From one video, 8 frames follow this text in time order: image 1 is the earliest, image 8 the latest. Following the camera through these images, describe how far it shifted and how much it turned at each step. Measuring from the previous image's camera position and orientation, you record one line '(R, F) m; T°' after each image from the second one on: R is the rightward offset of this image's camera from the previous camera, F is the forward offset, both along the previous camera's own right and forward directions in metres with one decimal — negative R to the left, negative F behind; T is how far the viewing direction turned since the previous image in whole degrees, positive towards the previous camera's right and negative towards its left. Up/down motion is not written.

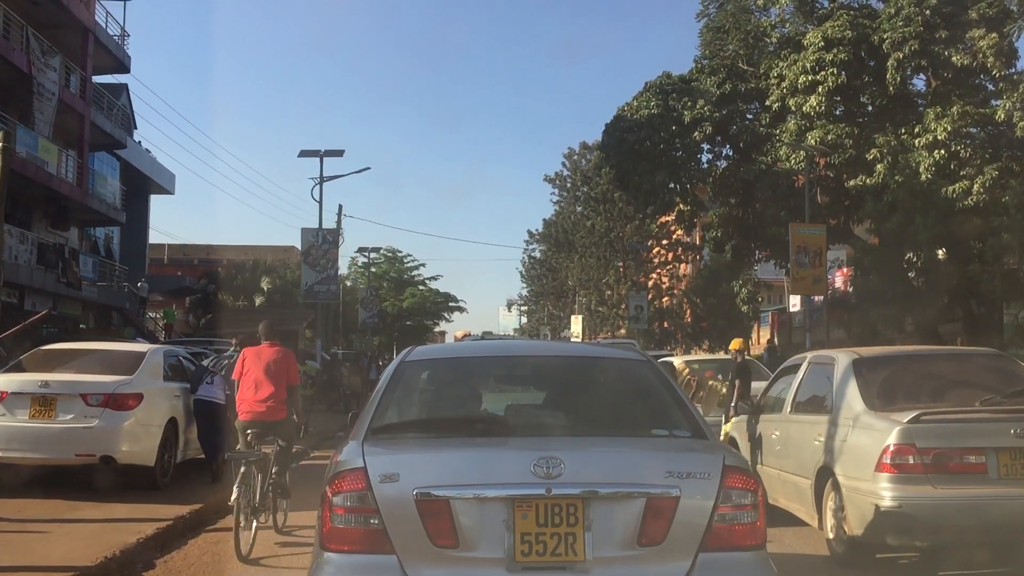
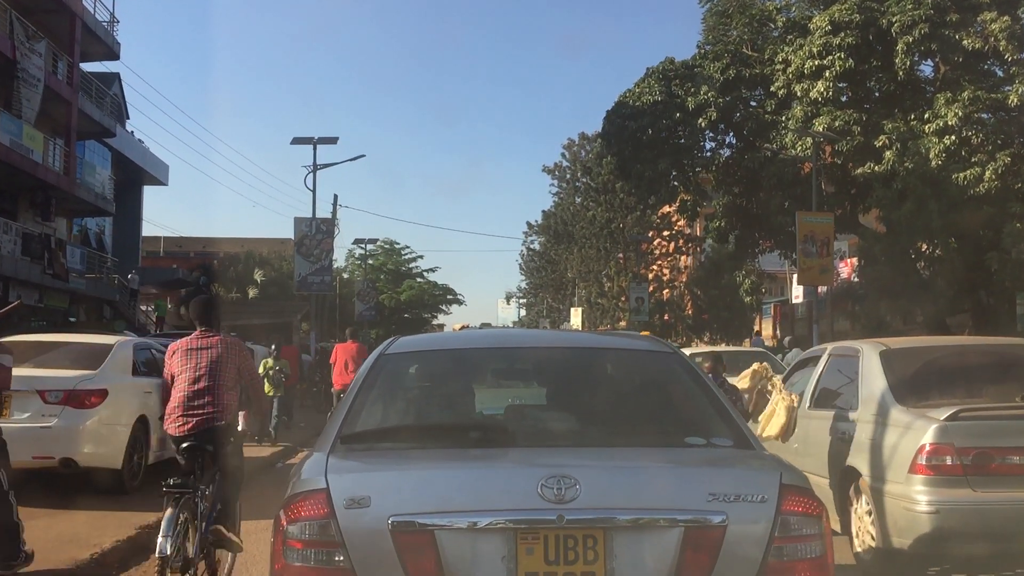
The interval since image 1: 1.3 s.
(0.0, +0.8) m; 0°
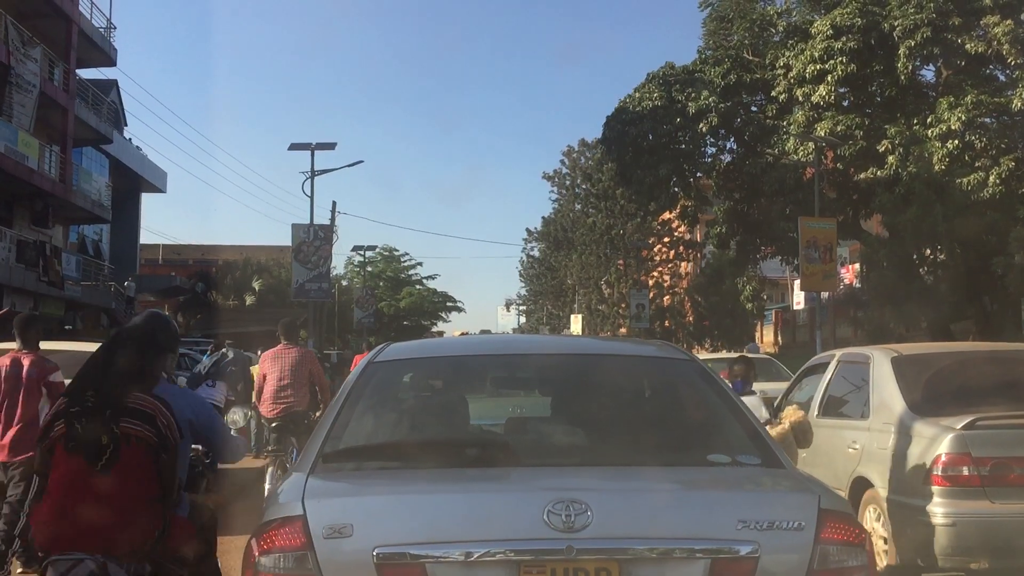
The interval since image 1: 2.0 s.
(0.0, +0.3) m; 0°
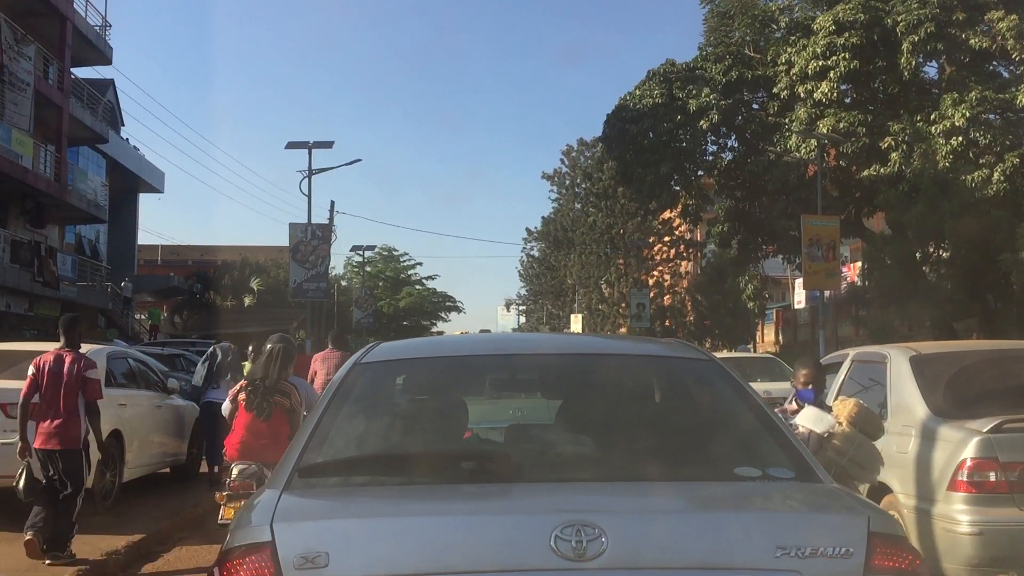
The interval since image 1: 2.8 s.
(0.0, +0.3) m; 0°
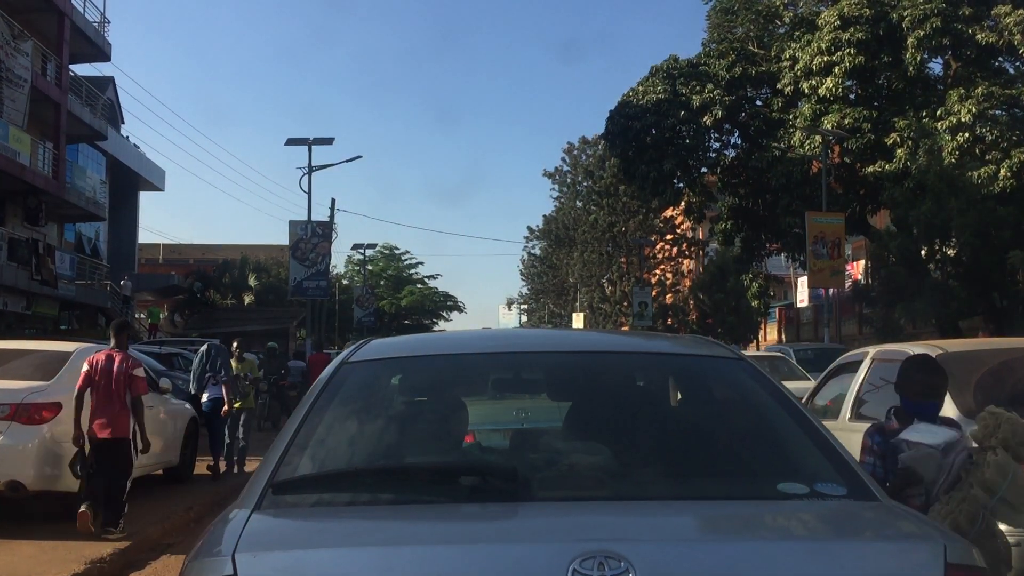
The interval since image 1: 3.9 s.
(0.0, +0.3) m; 0°
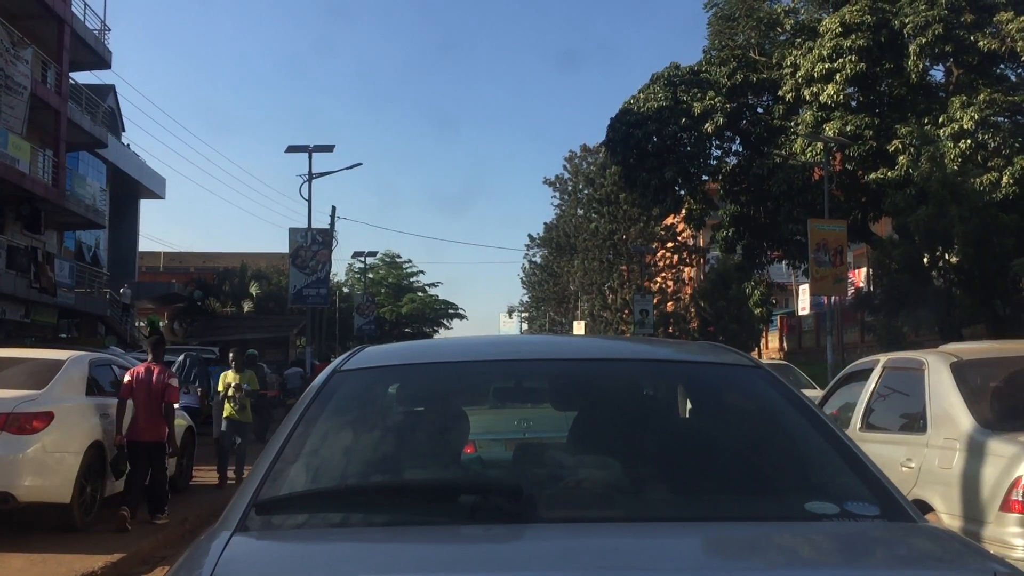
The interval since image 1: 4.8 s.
(0.0, +0.2) m; 0°
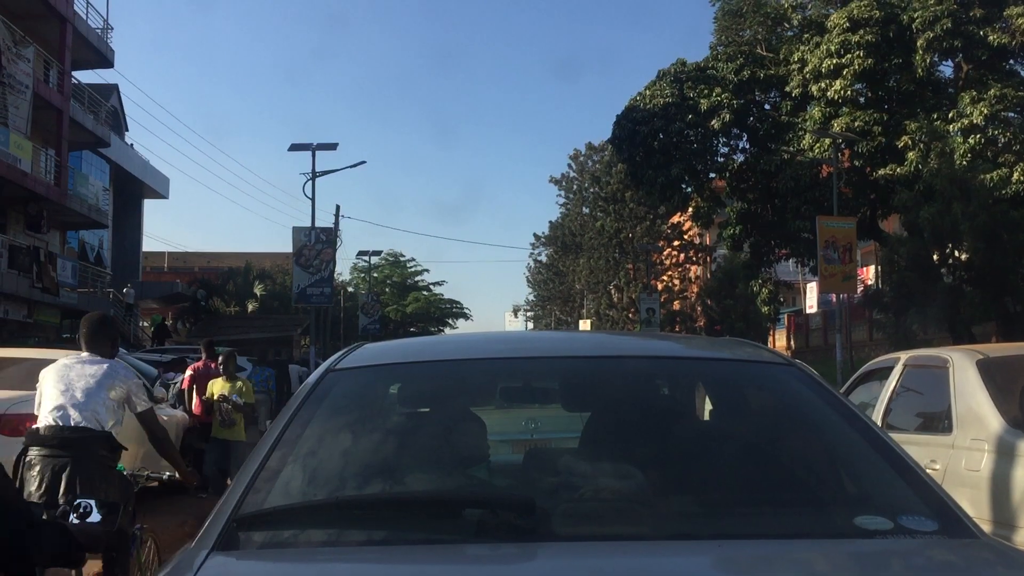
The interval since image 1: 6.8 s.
(0.0, +0.2) m; 0°
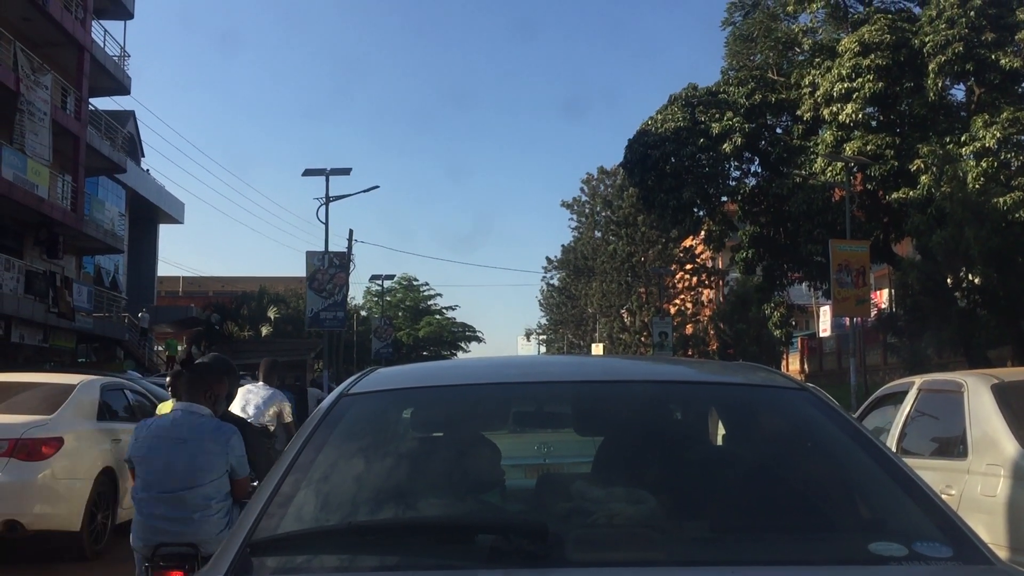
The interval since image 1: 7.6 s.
(0.0, 0.0) m; -1°
